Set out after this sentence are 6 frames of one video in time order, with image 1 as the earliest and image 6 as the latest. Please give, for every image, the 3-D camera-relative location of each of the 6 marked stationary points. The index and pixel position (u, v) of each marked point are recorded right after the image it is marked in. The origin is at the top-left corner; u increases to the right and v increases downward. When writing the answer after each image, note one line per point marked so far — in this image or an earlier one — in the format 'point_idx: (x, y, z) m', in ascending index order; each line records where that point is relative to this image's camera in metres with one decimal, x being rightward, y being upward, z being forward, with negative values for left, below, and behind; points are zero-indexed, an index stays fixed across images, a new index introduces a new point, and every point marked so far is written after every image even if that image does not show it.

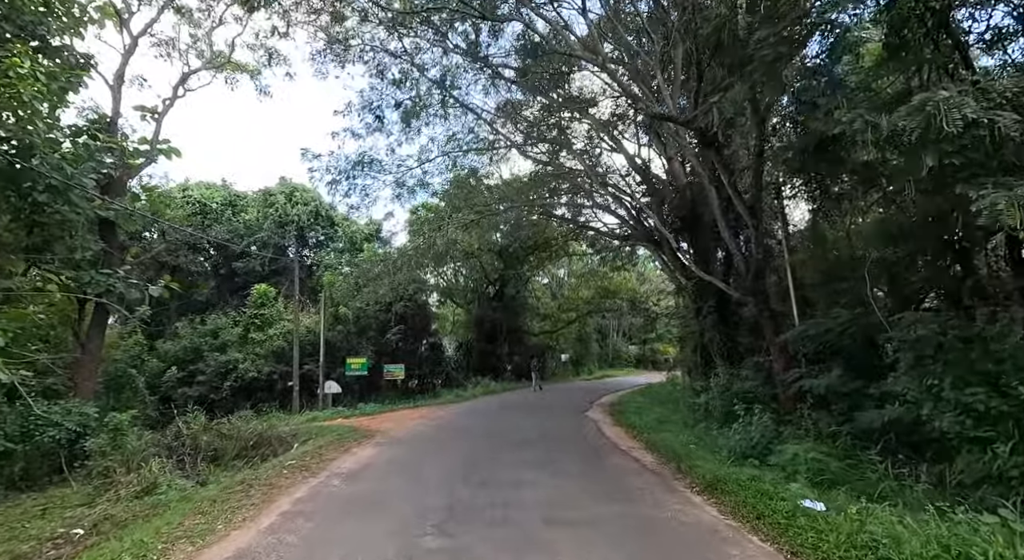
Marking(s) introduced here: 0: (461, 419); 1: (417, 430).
0: (-1.2, -3.4, +12.7) m
1: (-1.9, -3.0, +10.8) m
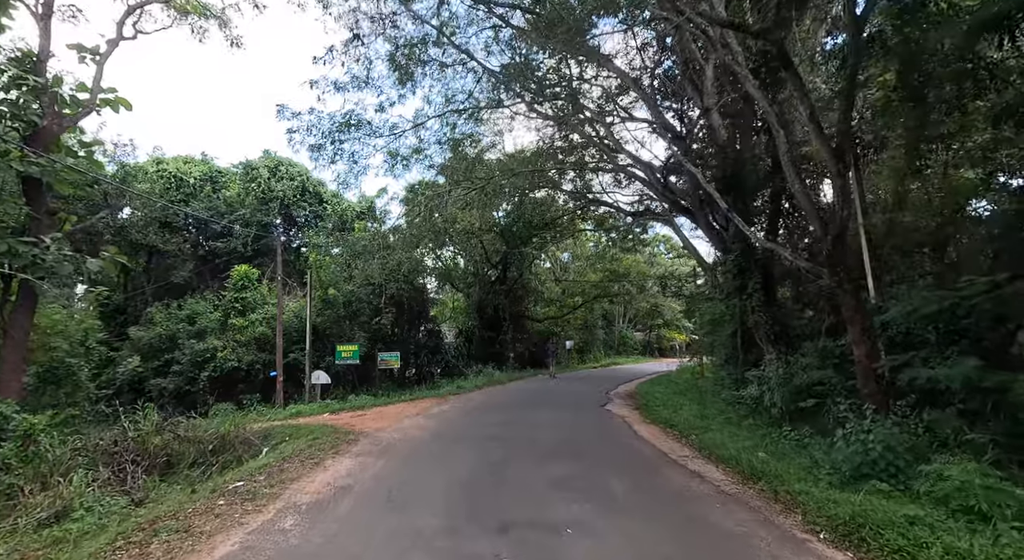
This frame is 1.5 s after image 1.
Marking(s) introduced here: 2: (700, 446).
0: (-1.0, -2.8, +10.8) m
1: (-1.7, -2.5, +8.9) m
2: (+2.6, -2.3, +7.5) m
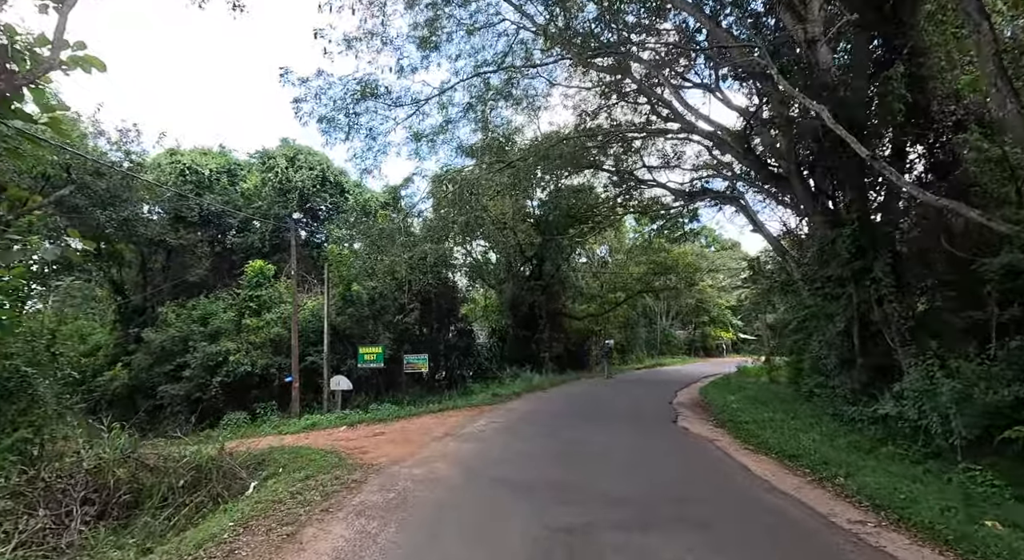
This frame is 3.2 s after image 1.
0: (-0.1, -2.6, +8.5) m
1: (-0.9, -2.3, +6.6) m
2: (+3.3, -2.0, +5.0) m
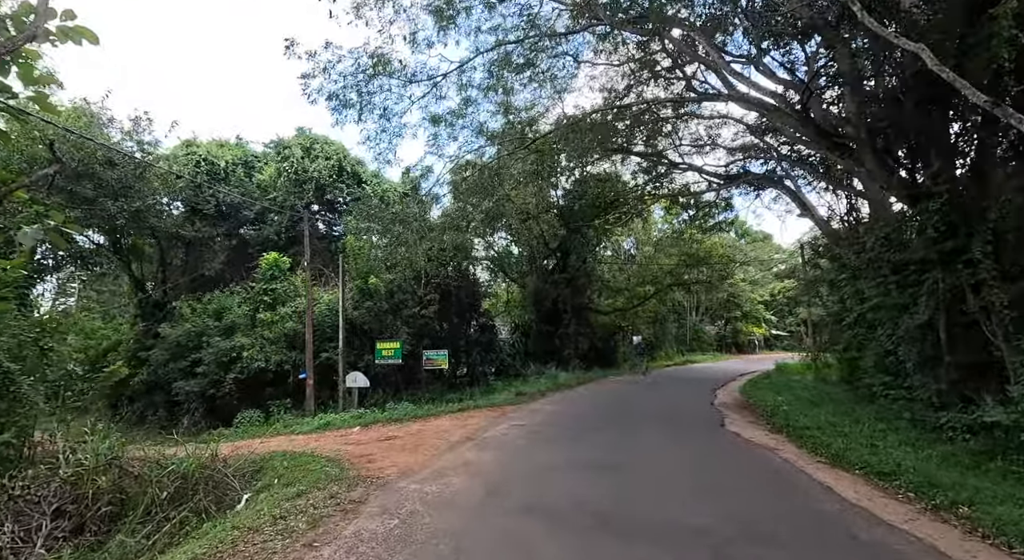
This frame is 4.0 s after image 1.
0: (+0.3, -2.4, +7.5) m
1: (-0.6, -2.1, +5.6) m
2: (+3.5, -1.8, +3.8) m
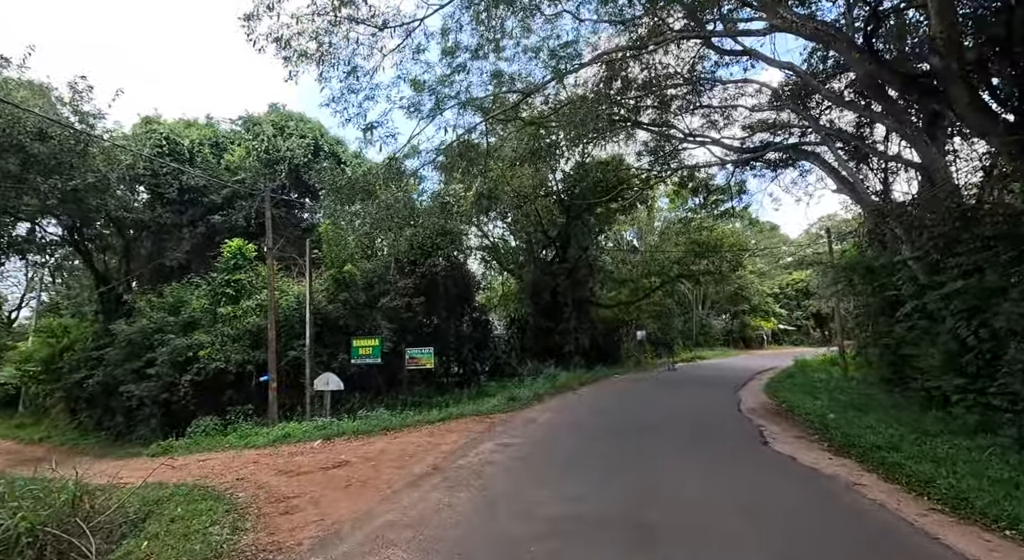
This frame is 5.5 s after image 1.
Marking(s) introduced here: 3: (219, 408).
0: (+0.1, -2.1, +5.4) m
1: (-0.8, -1.9, +3.6) m
2: (+3.3, -1.6, +1.8) m
3: (-8.6, -3.8, +15.8) m
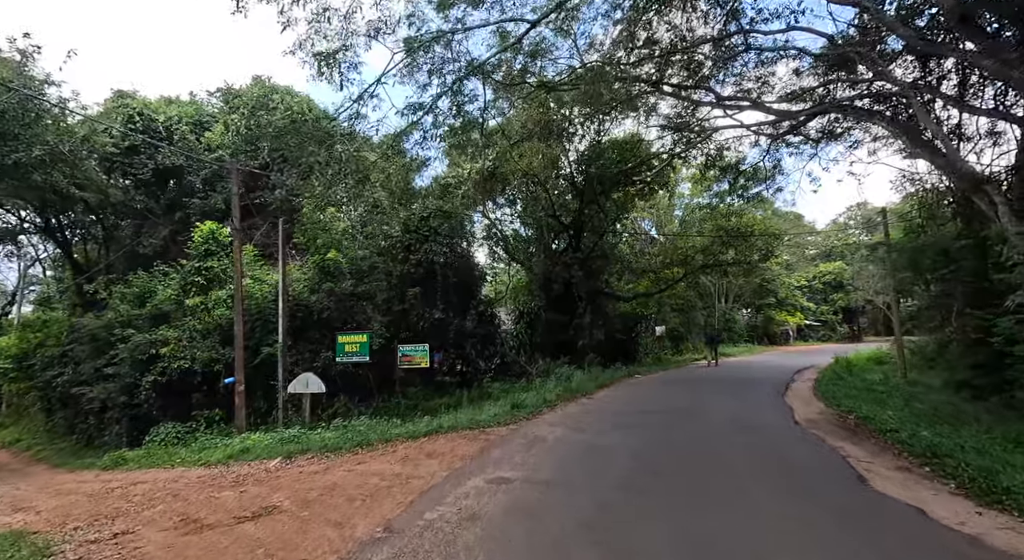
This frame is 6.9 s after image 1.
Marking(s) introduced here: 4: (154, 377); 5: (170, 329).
0: (0.0, -1.8, +3.4) m
1: (-0.9, -1.6, +1.5) m
2: (+3.2, -1.4, -0.4) m
3: (-8.5, -3.4, +14.0) m
4: (-9.0, -2.4, +13.4) m
5: (-8.9, -1.3, +14.0) m
